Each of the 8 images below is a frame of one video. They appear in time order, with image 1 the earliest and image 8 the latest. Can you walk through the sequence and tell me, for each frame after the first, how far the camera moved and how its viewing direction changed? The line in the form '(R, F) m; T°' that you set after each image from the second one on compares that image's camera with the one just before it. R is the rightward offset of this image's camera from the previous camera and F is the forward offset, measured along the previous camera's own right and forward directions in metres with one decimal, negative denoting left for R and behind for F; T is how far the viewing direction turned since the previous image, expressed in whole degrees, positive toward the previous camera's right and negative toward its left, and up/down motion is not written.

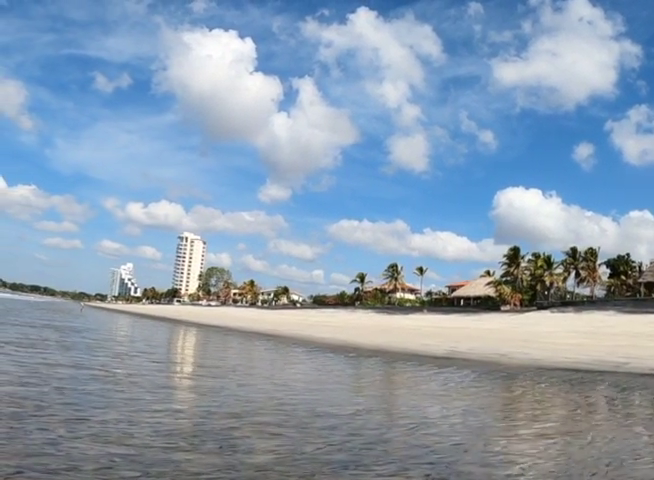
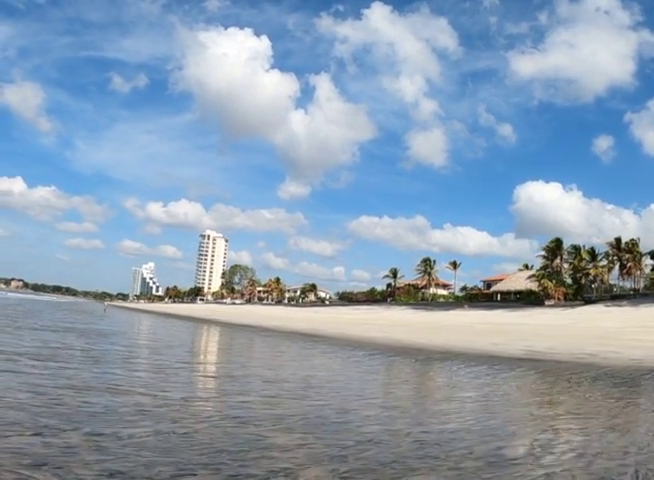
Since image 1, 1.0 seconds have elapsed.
(-1.8, +4.0) m; -2°
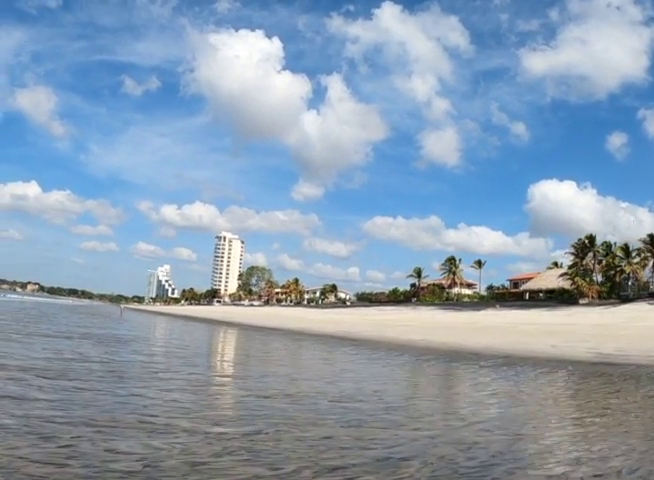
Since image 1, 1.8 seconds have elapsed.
(-1.2, +2.9) m; -1°
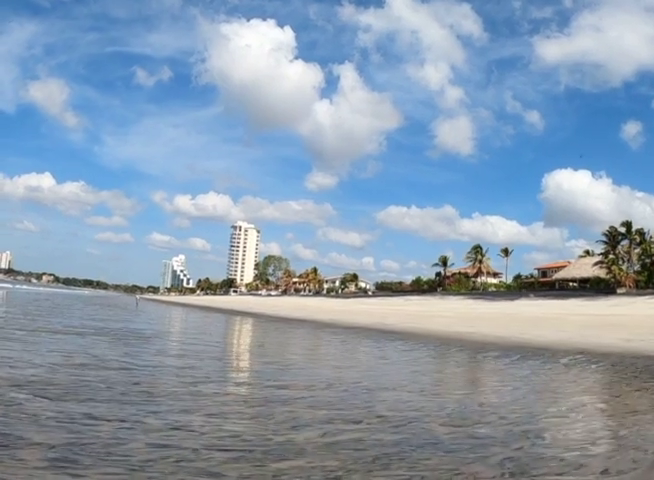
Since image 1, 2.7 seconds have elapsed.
(-1.3, +3.1) m; -1°
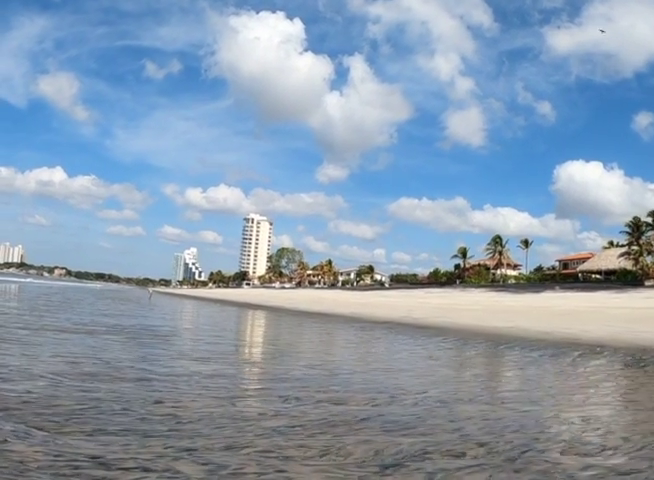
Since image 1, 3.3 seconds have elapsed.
(-0.8, +2.0) m; -1°
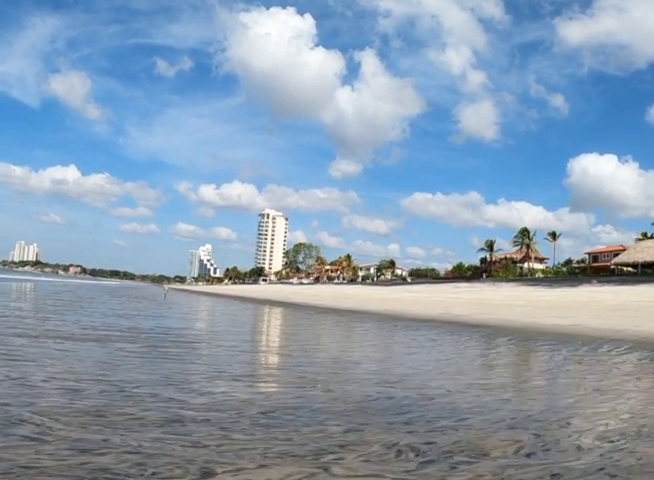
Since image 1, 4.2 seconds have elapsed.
(-1.0, +2.9) m; -1°
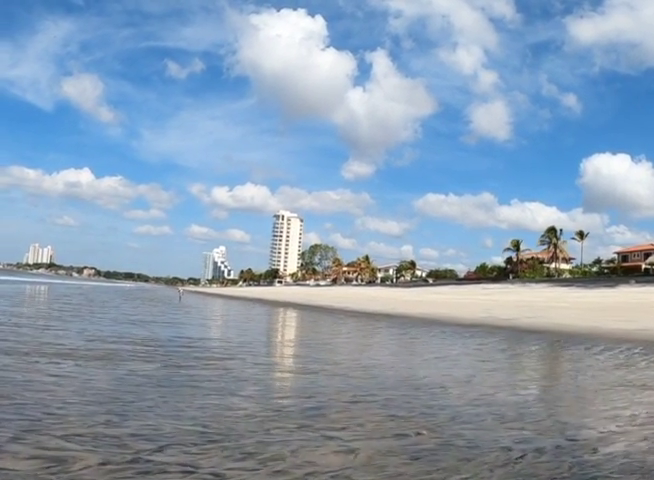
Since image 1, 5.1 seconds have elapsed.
(-1.0, +2.8) m; -1°
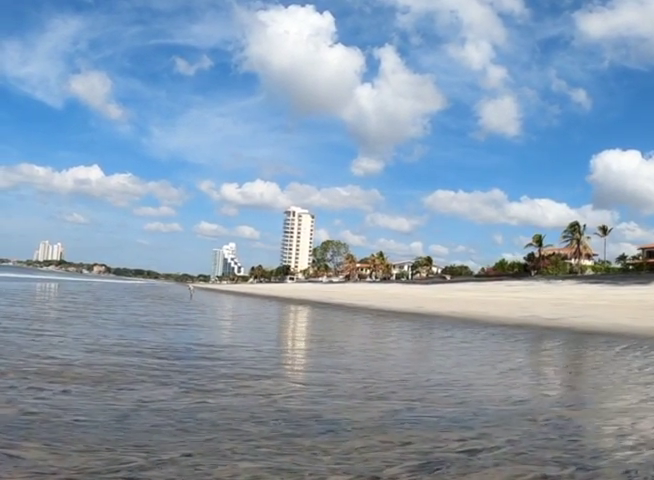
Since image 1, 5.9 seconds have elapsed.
(-0.8, +2.4) m; -1°
